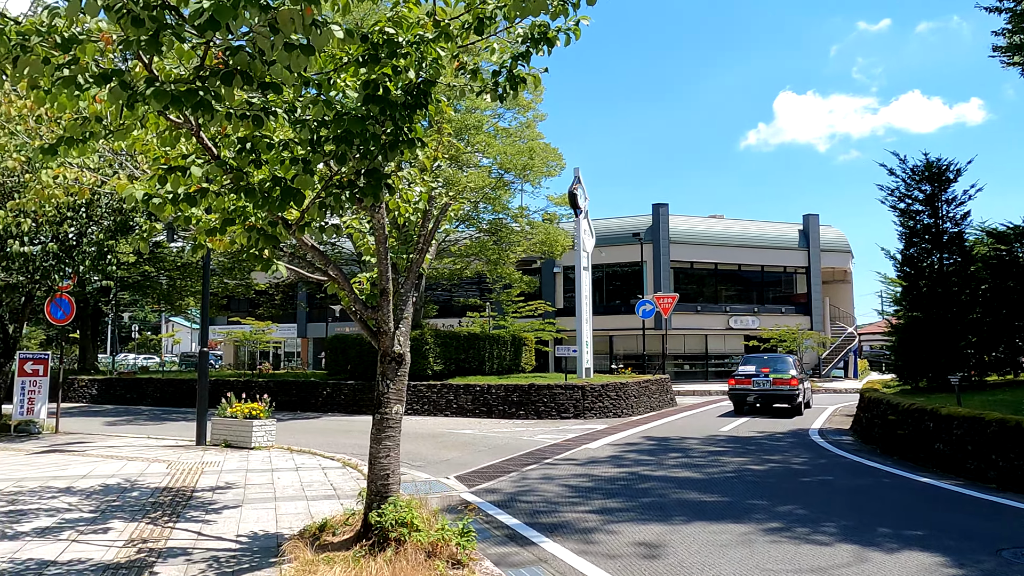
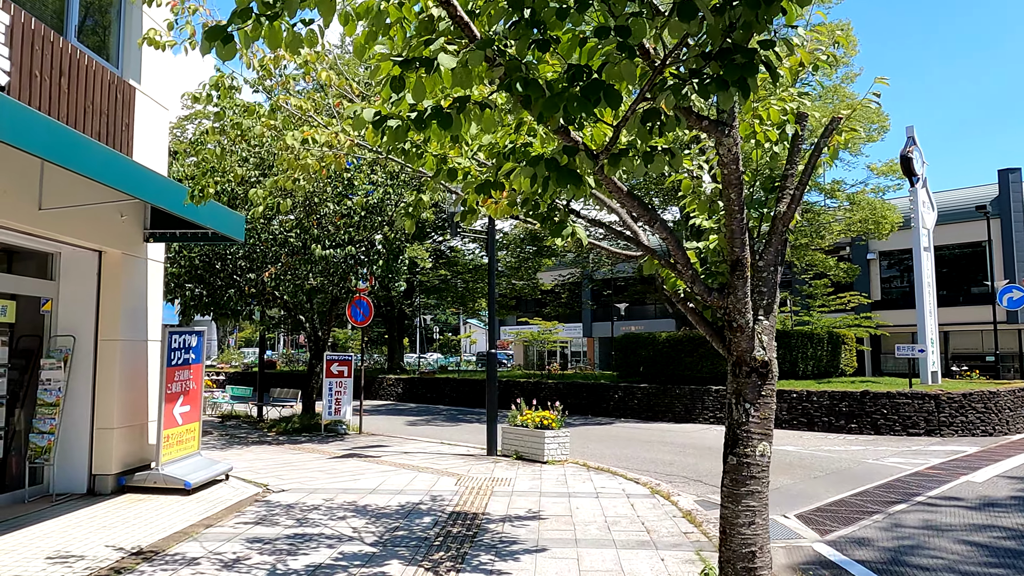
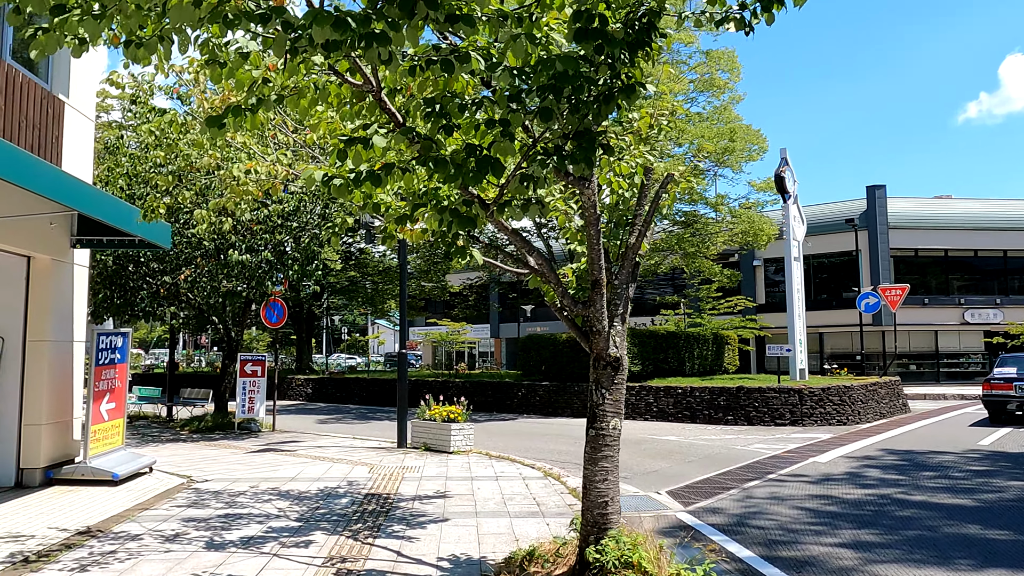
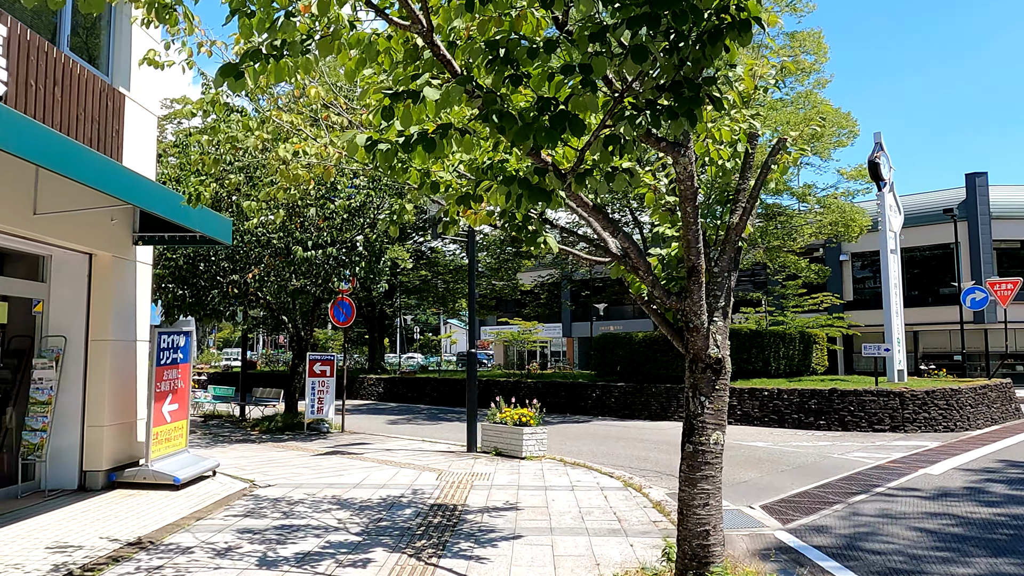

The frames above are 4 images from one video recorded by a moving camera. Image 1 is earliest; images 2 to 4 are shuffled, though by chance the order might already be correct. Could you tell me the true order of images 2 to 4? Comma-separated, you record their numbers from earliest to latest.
3, 4, 2
